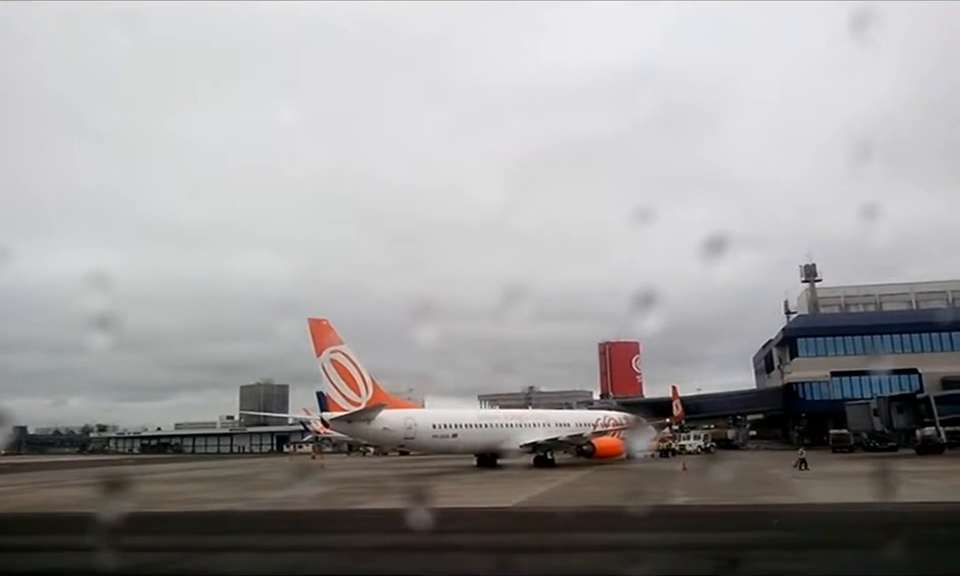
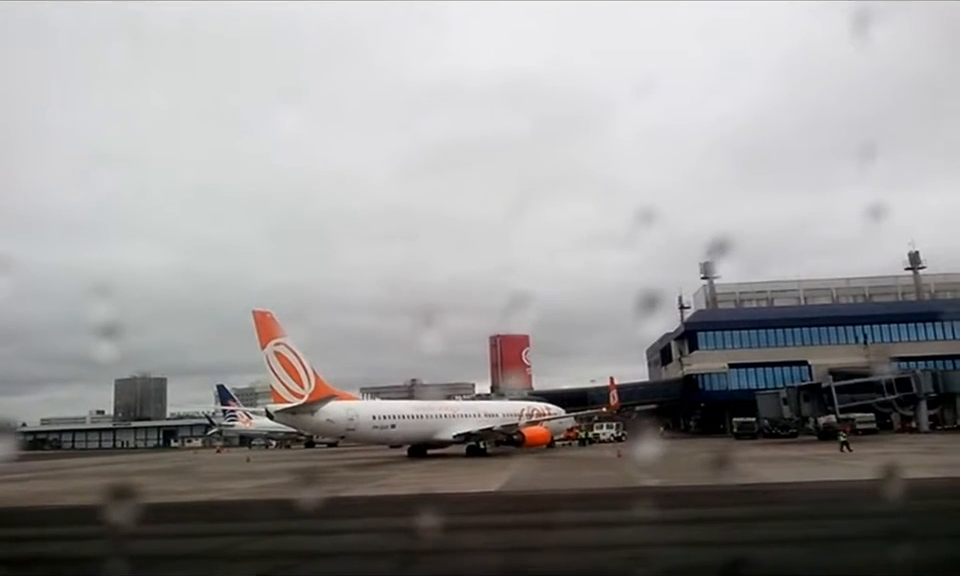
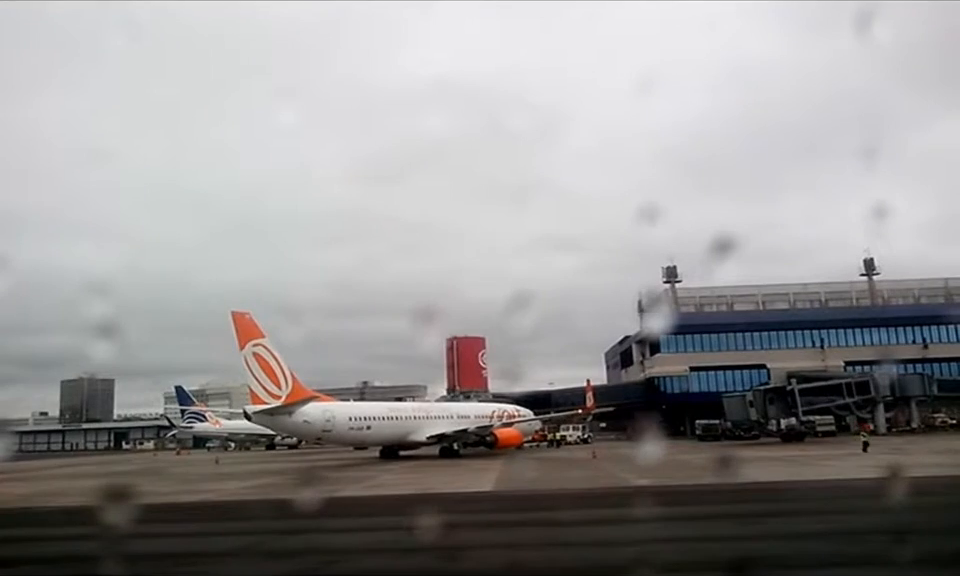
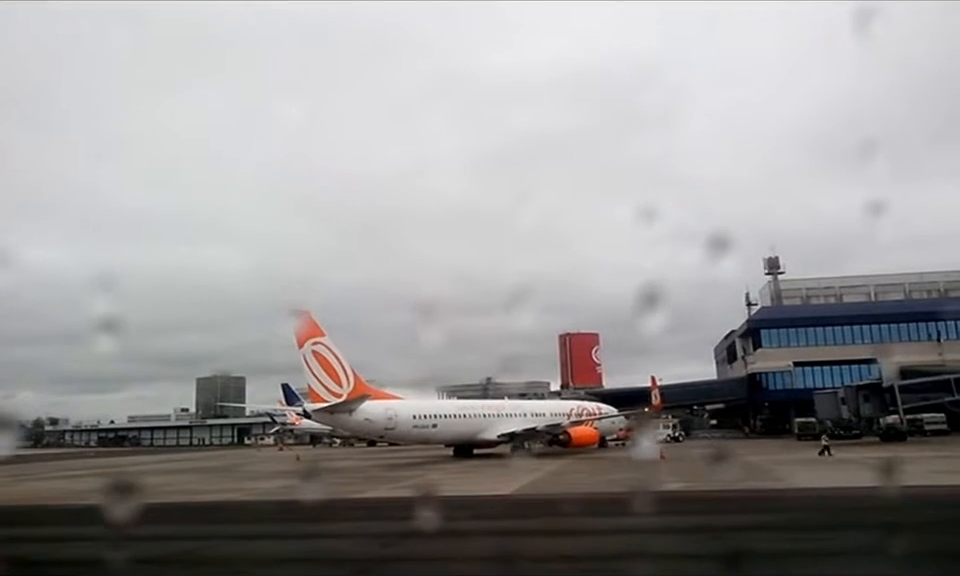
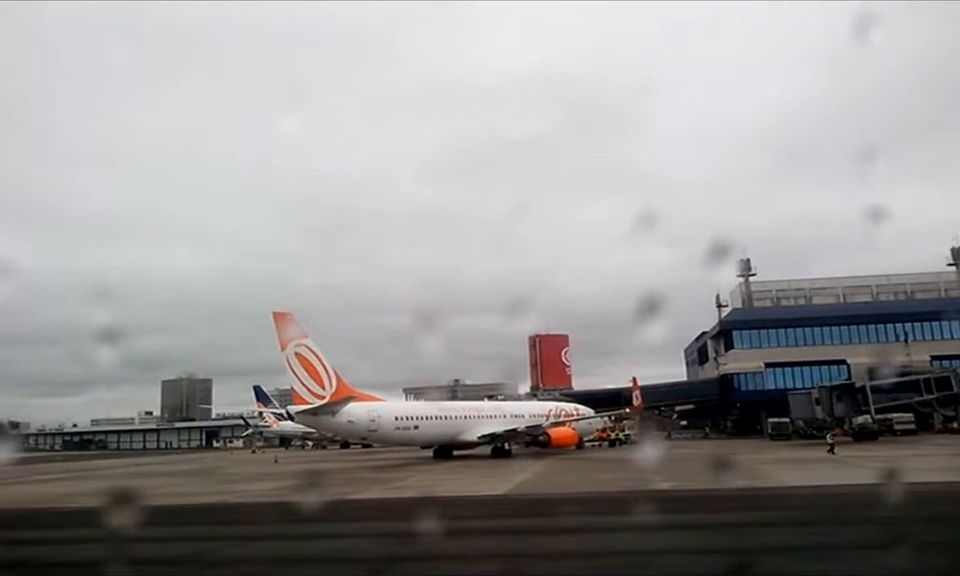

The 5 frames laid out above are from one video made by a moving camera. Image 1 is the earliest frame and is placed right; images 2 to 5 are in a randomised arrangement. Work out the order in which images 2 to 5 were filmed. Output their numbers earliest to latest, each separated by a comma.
4, 5, 2, 3
